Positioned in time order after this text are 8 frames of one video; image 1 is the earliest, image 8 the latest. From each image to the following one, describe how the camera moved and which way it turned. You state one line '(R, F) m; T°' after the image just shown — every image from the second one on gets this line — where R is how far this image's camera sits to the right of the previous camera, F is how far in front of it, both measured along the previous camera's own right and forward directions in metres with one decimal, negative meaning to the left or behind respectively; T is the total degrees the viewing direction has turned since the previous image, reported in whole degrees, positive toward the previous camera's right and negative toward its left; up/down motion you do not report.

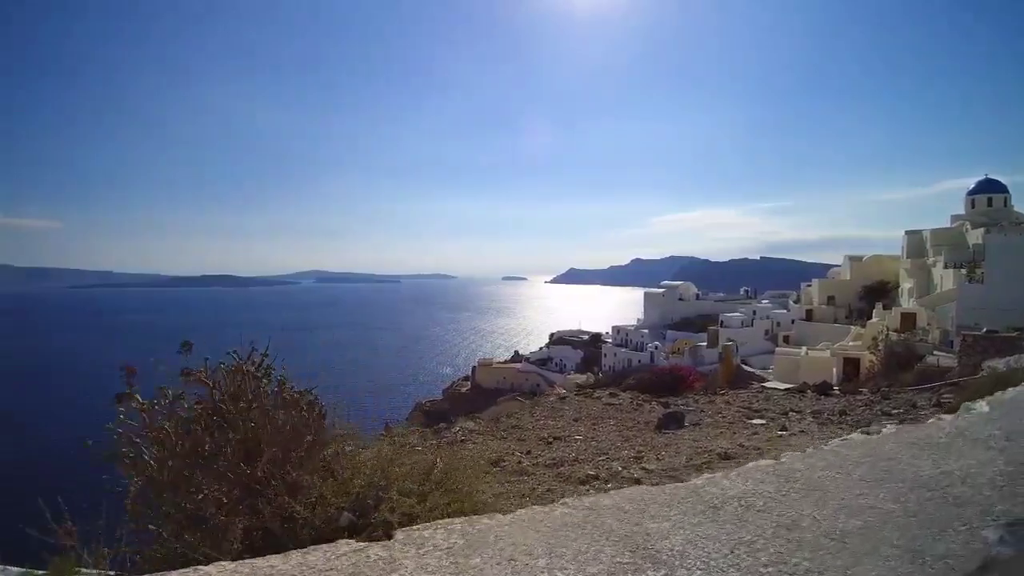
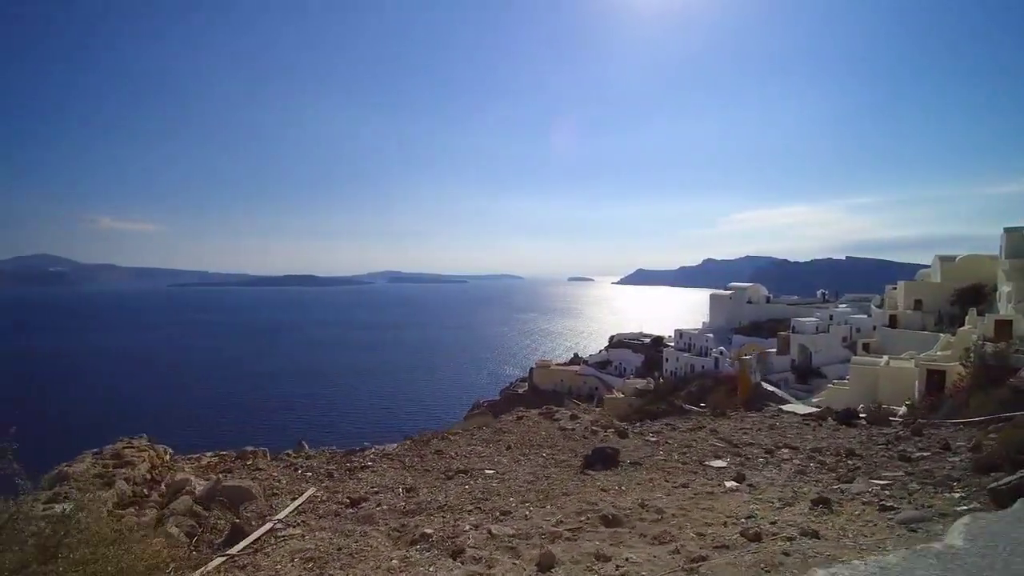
(+0.8, +0.6) m; -7°
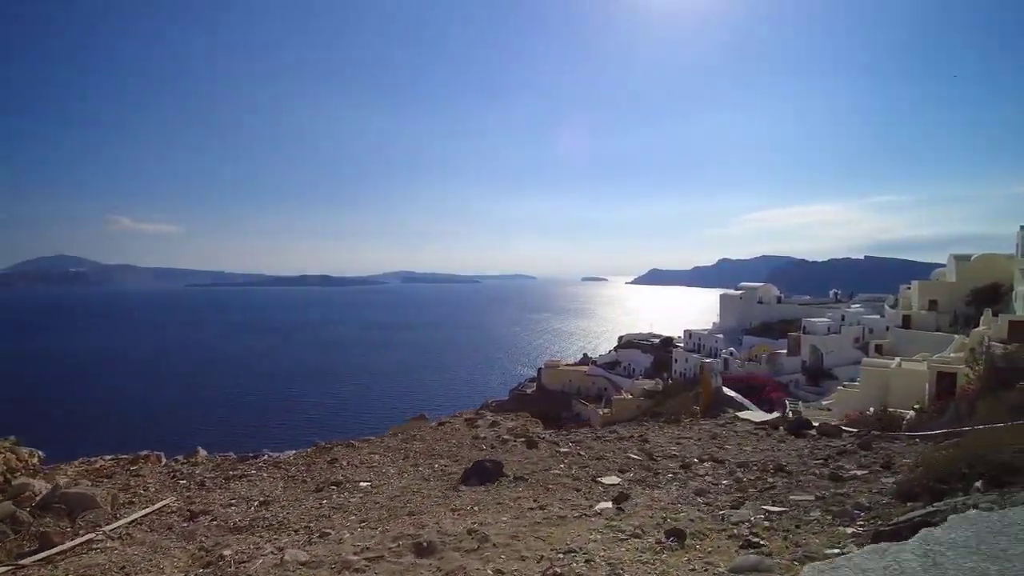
(+0.6, +0.2) m; -2°
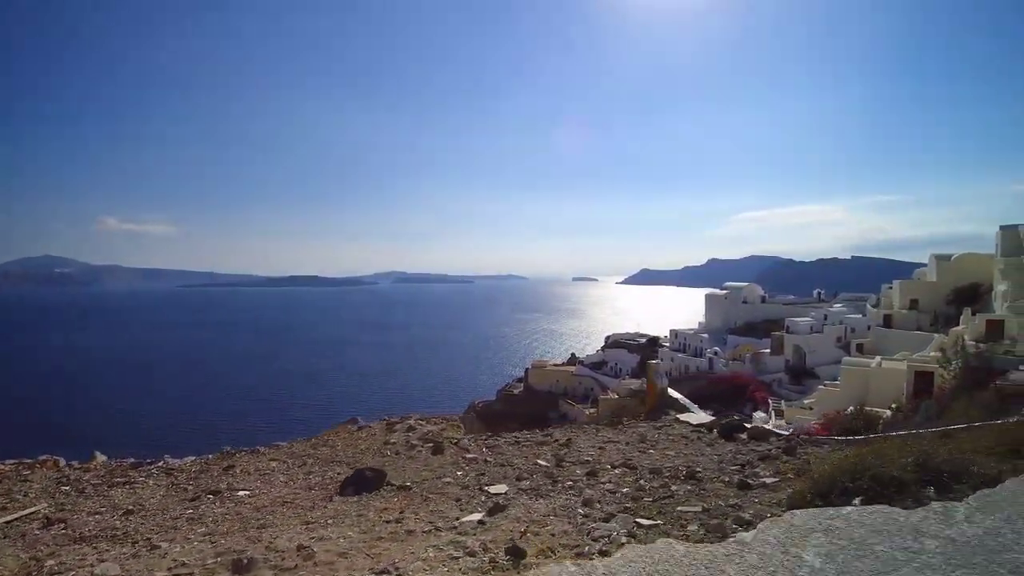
(+0.4, +0.1) m; +1°
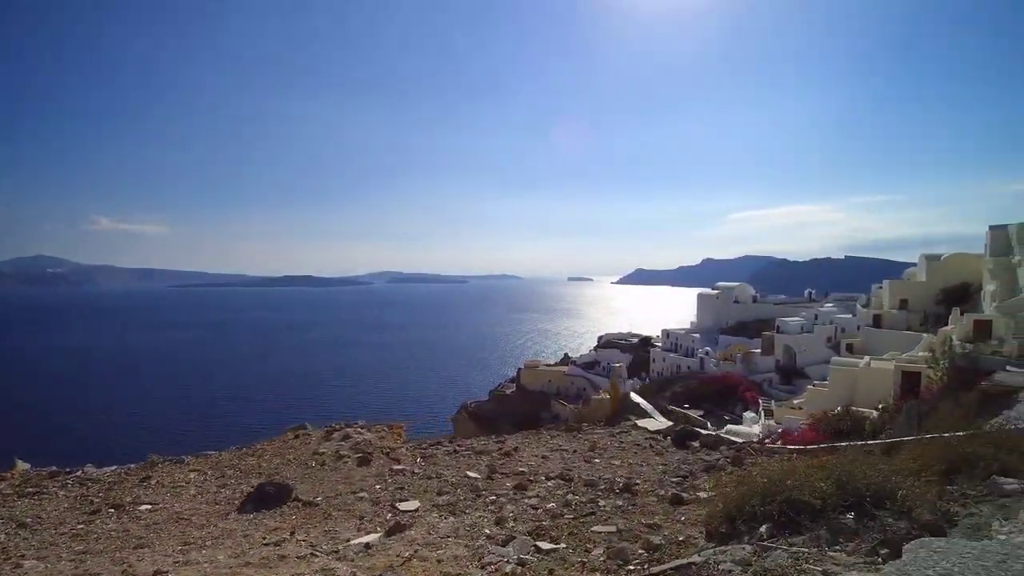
(+0.3, +0.1) m; 0°
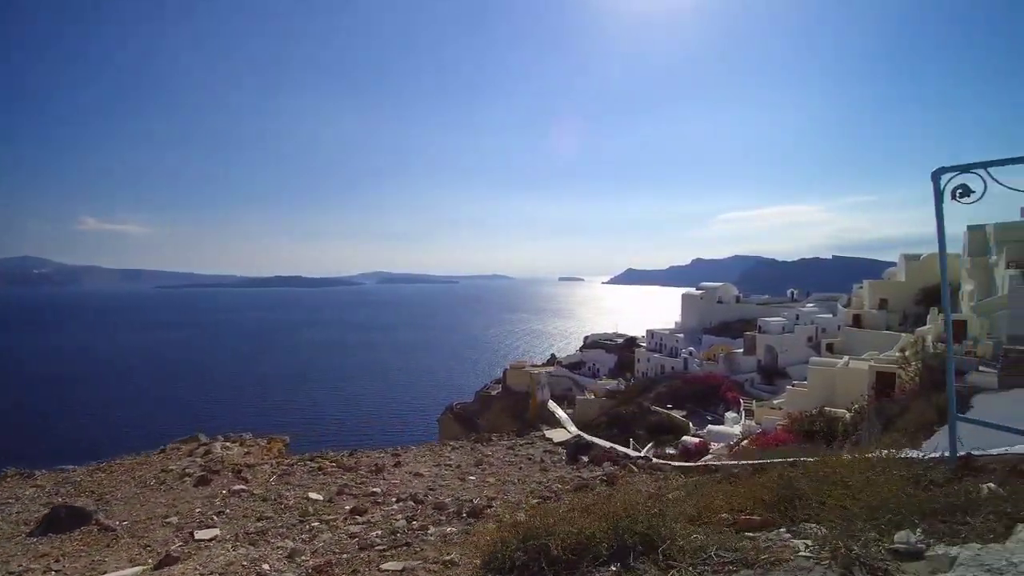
(+0.6, +0.2) m; +1°
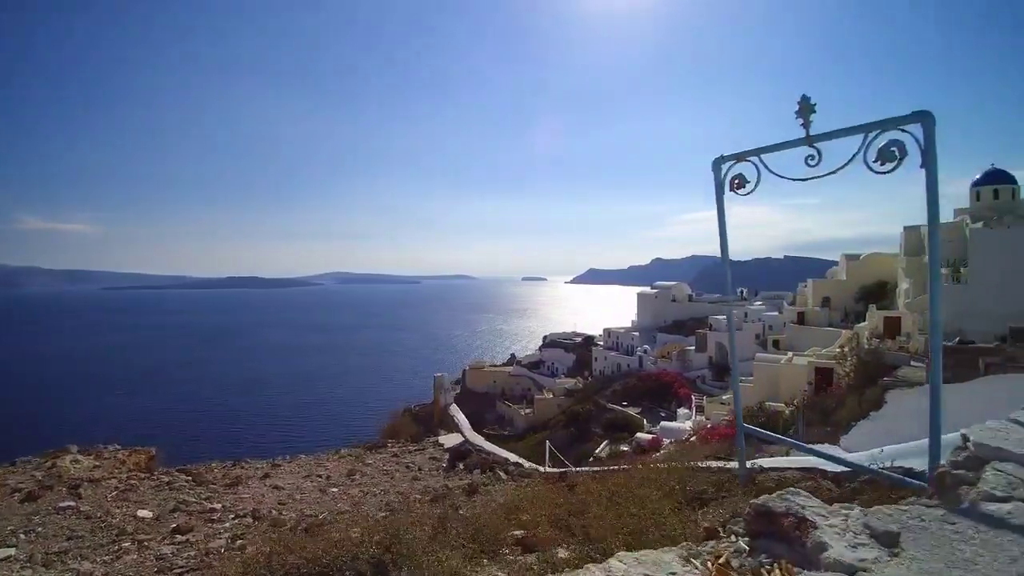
(+0.4, 0.0) m; +4°
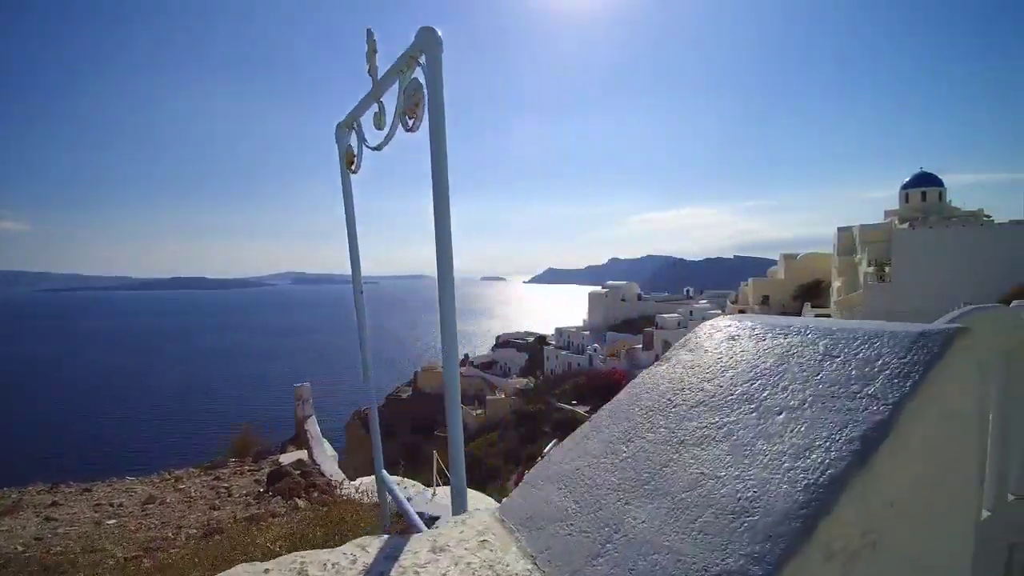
(+0.6, +0.1) m; +4°
